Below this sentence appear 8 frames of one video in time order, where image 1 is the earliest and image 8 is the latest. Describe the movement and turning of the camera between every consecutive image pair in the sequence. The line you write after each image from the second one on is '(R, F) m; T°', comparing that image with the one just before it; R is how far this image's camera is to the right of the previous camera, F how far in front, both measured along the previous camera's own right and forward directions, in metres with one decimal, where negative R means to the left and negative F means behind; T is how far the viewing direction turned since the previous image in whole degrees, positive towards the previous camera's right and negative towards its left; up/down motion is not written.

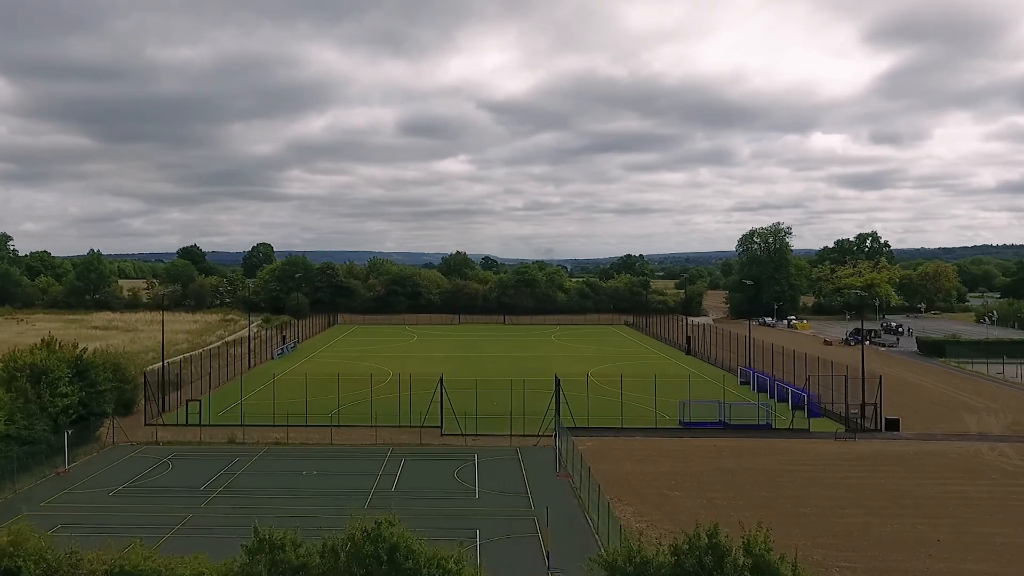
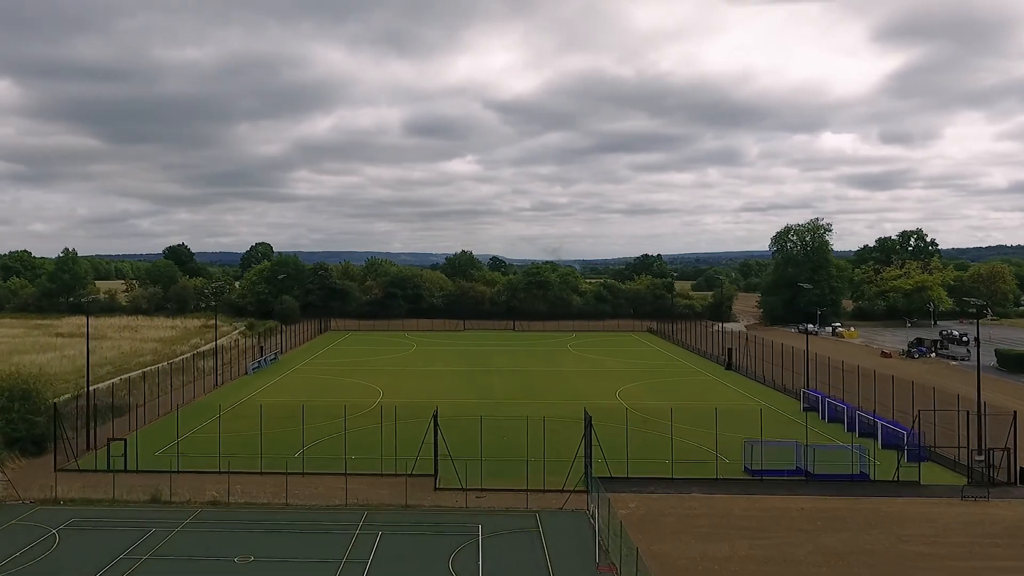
(-0.4, +9.4) m; -1°
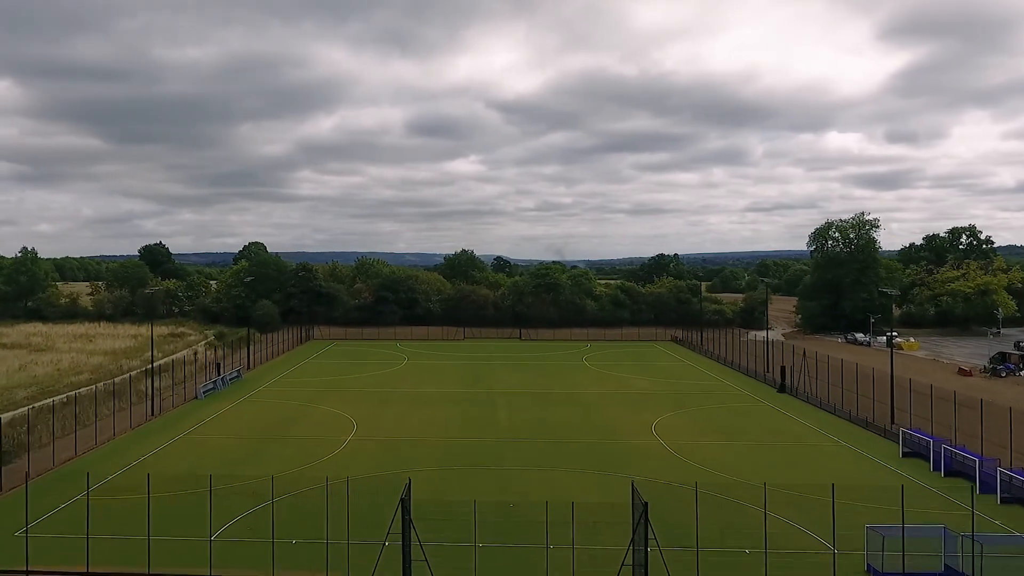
(-0.2, +10.4) m; 0°
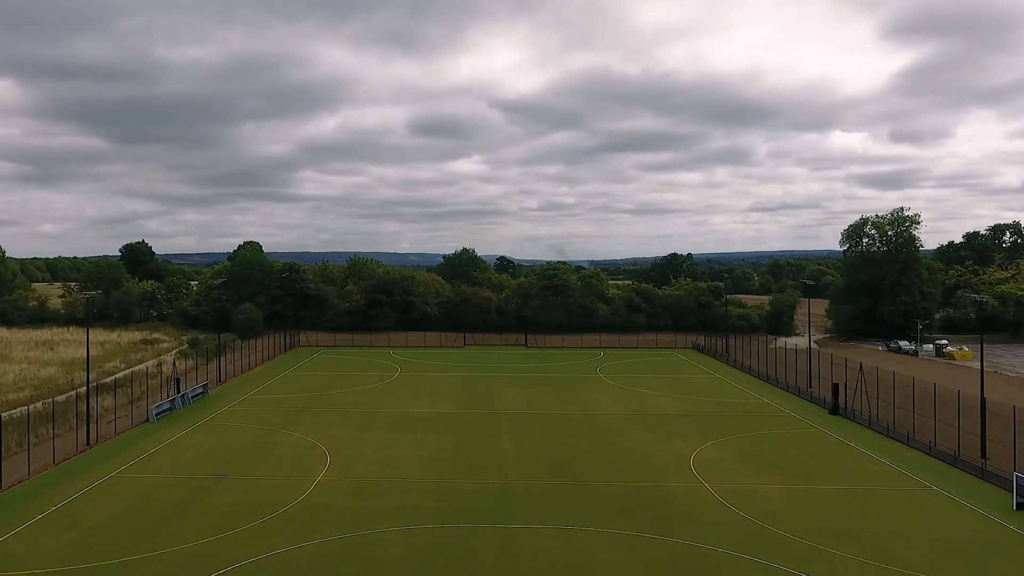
(-0.2, +7.1) m; 0°
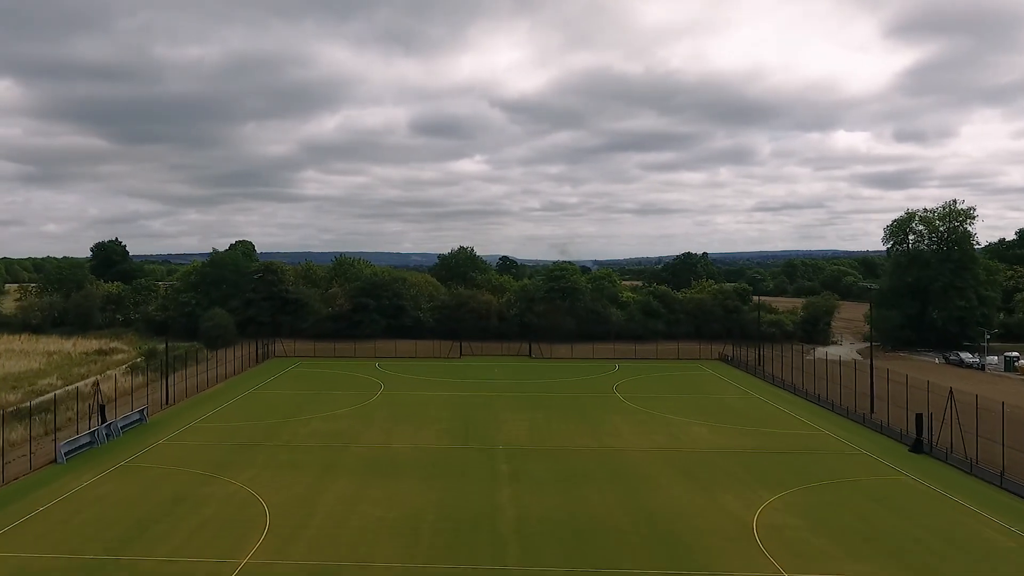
(0.0, +8.3) m; 0°
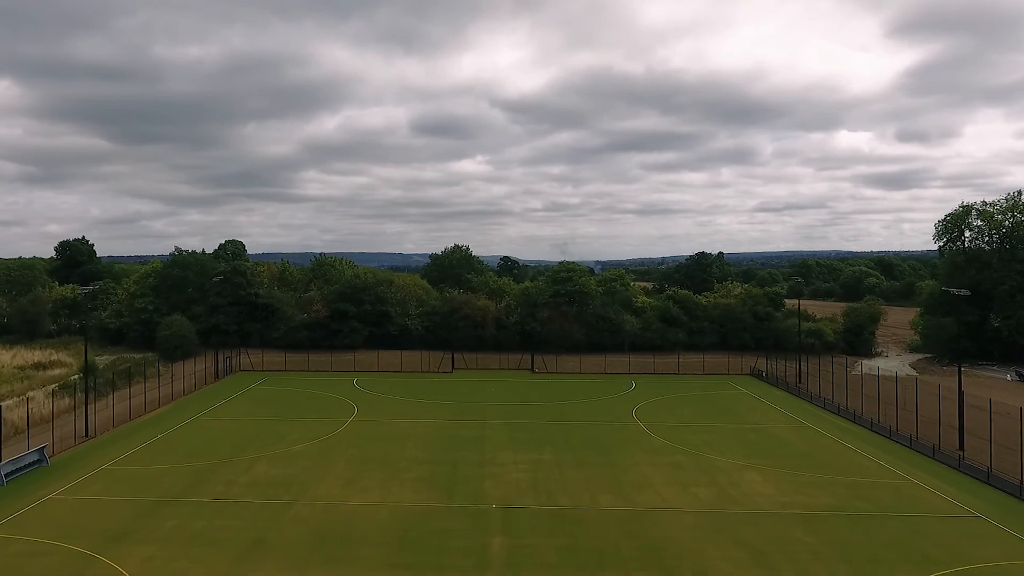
(+0.1, +8.3) m; 0°
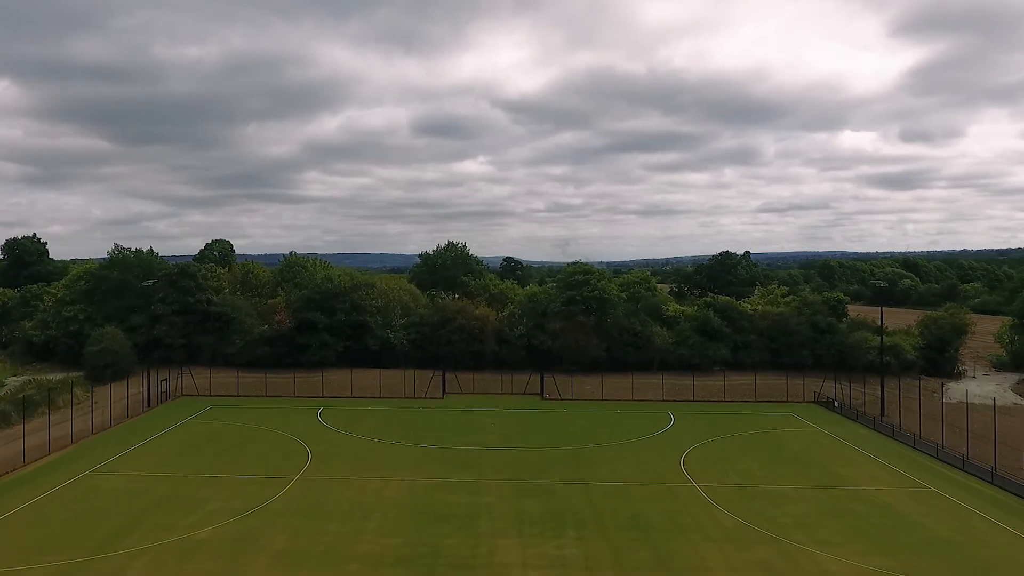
(-0.2, +10.7) m; 0°
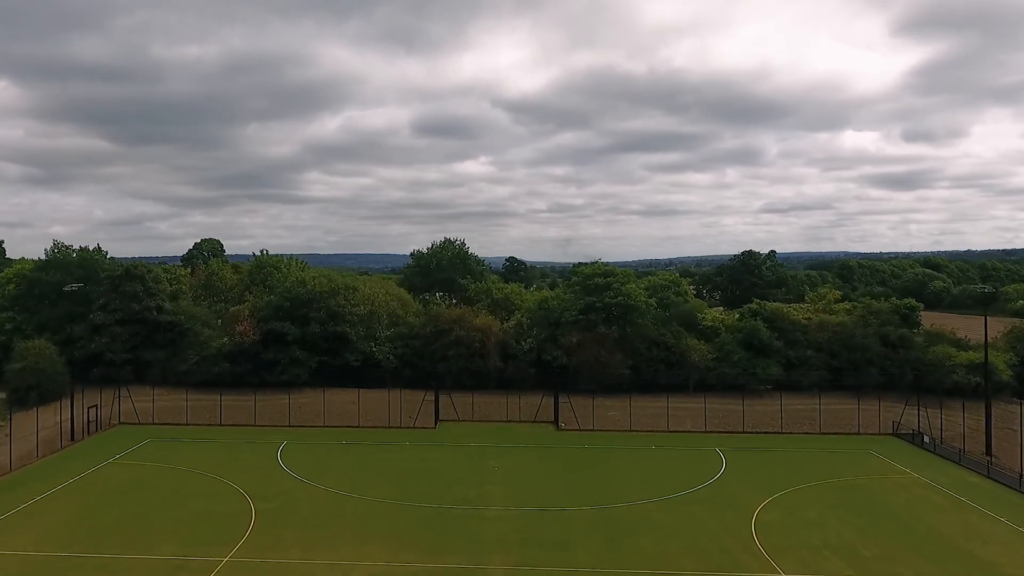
(-0.3, +8.2) m; 0°
